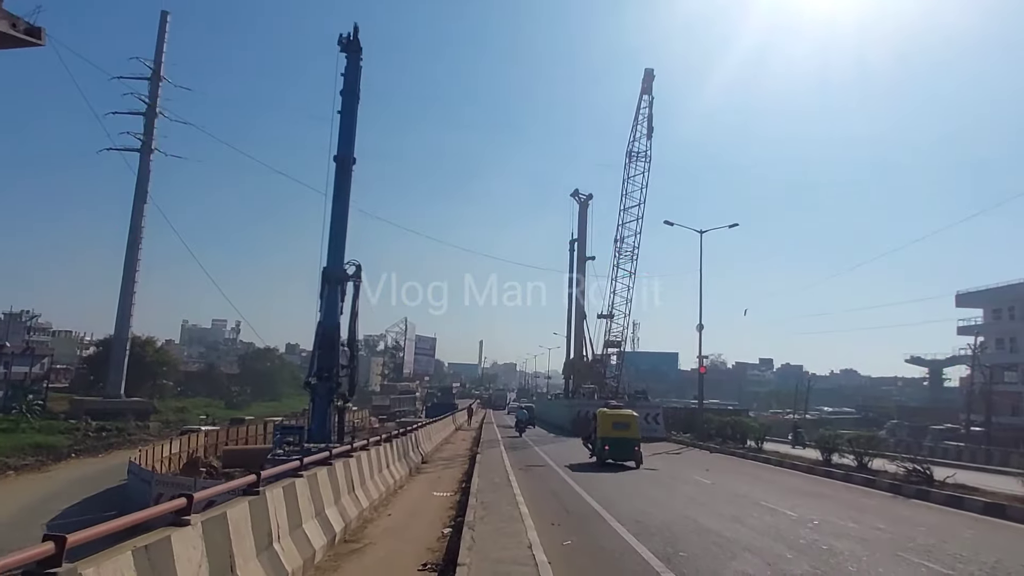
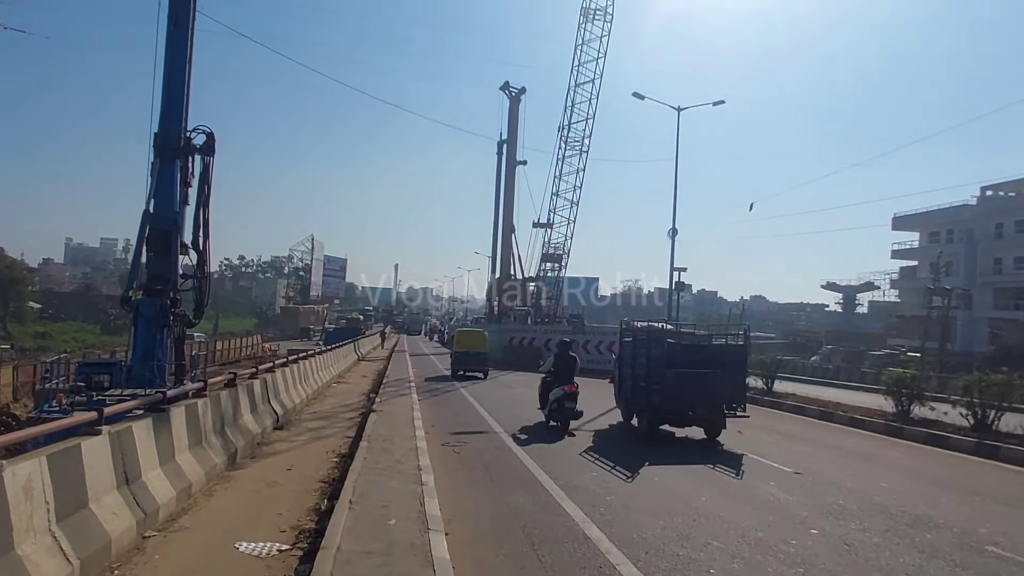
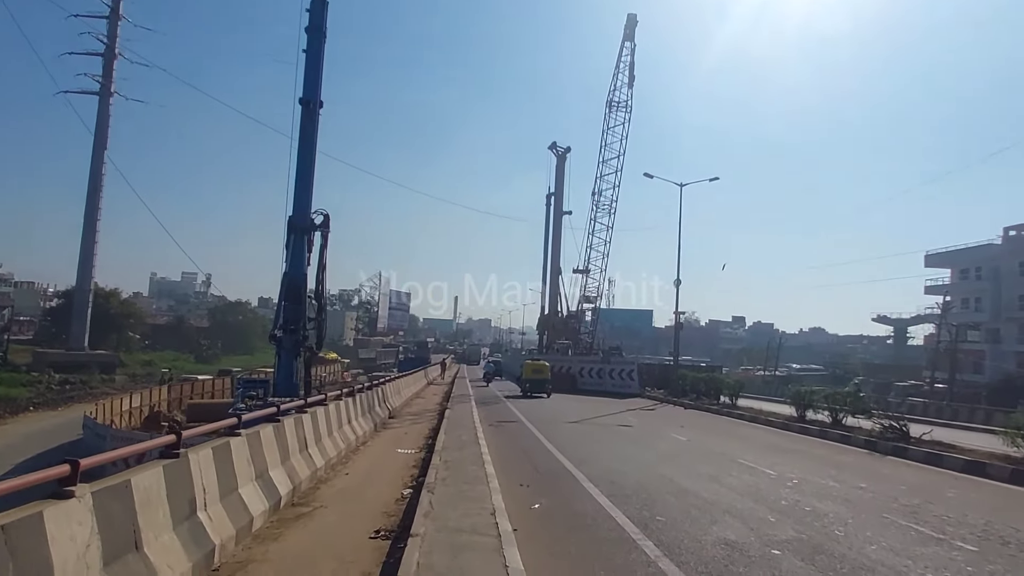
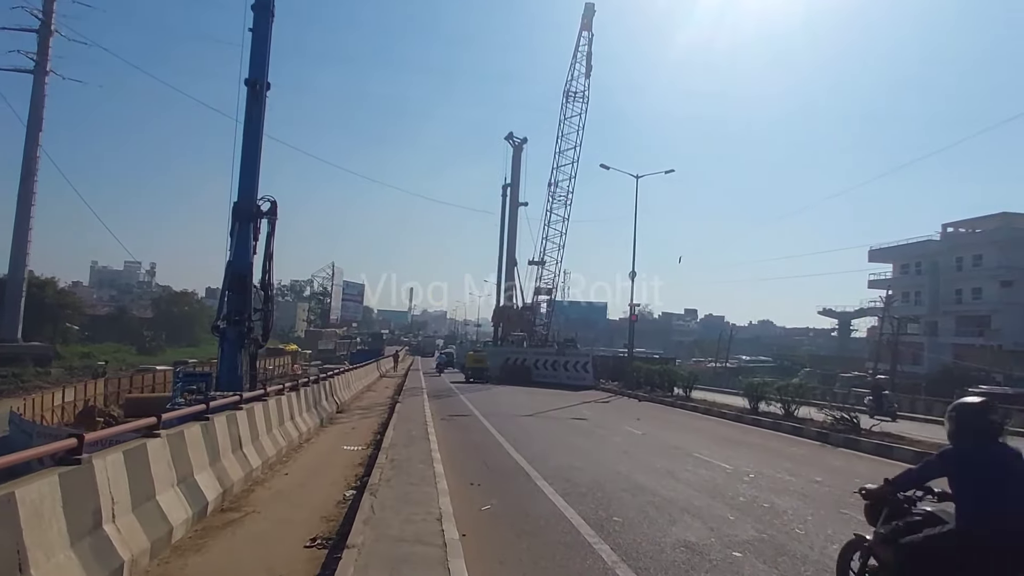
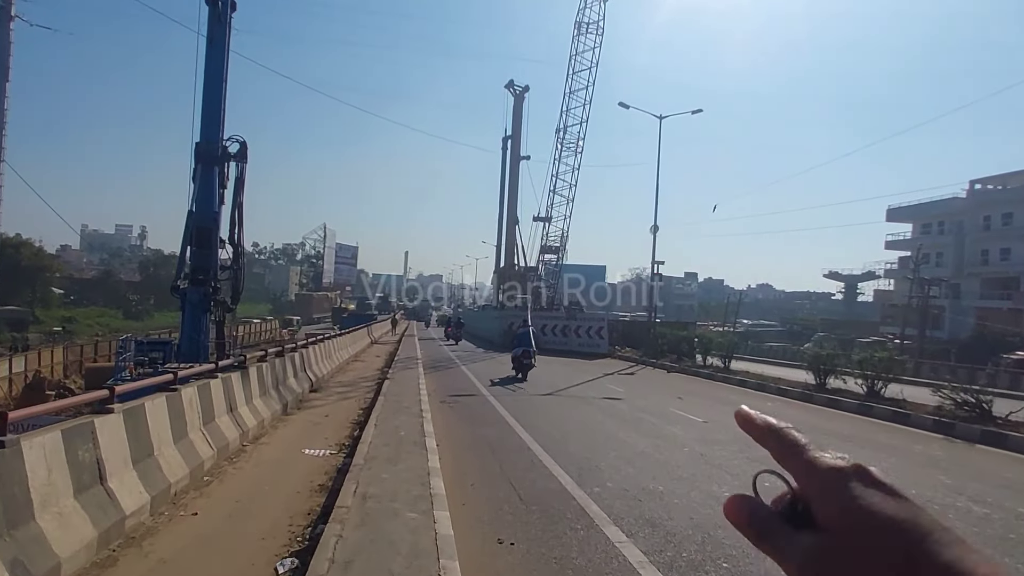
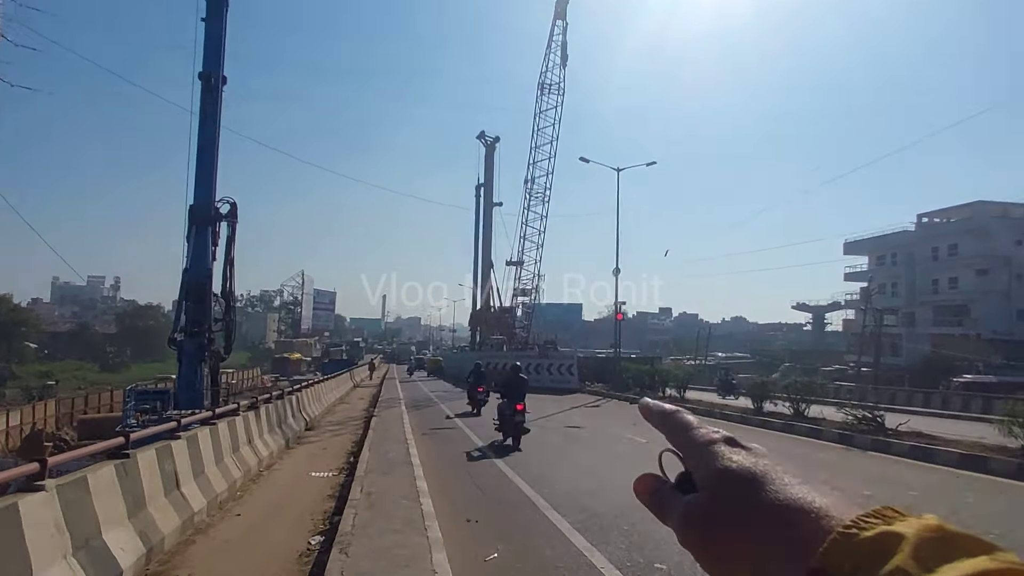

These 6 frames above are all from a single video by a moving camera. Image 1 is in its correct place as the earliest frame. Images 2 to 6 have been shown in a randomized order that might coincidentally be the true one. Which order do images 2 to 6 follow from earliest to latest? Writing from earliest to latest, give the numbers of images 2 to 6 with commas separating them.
3, 4, 6, 5, 2
